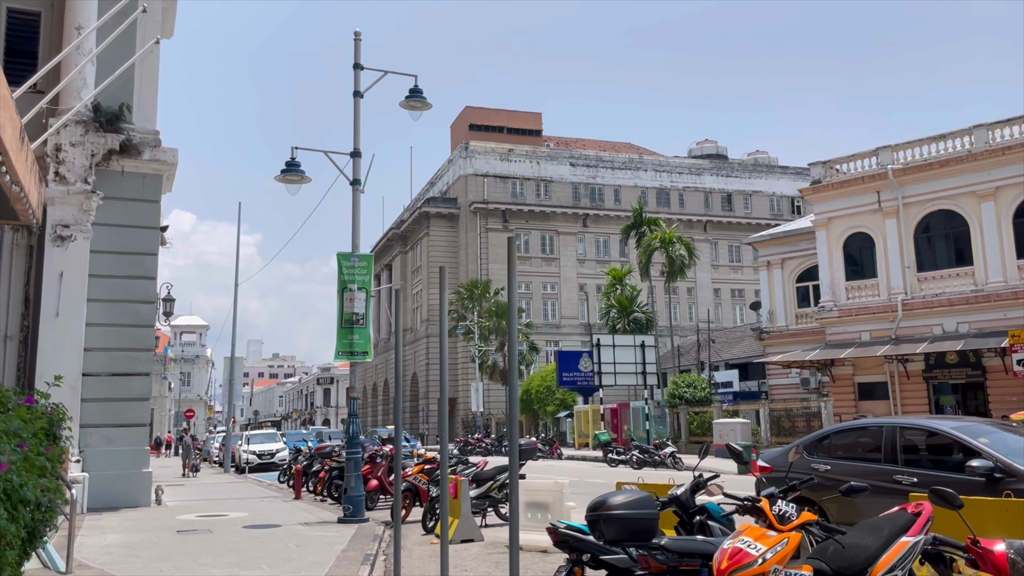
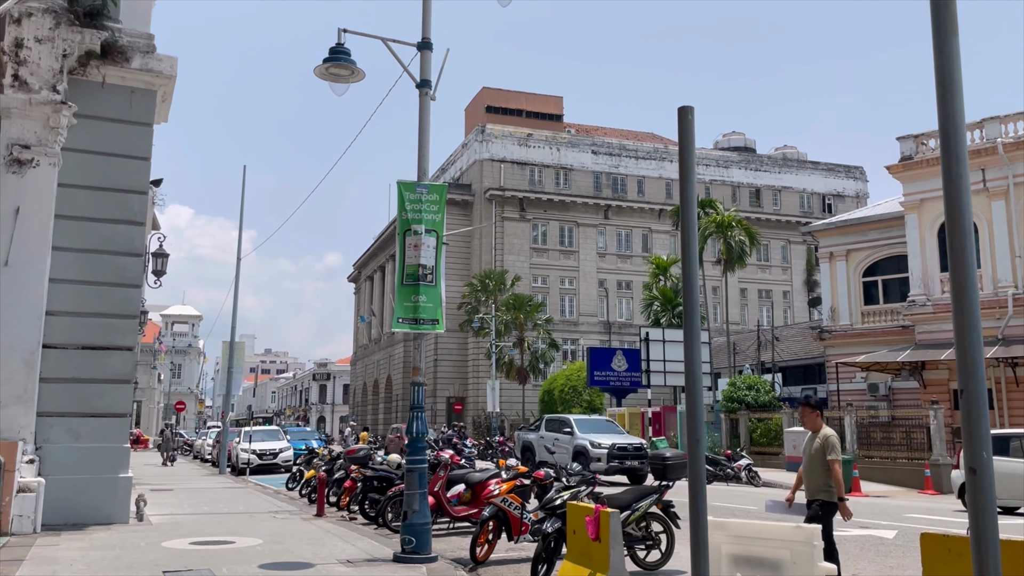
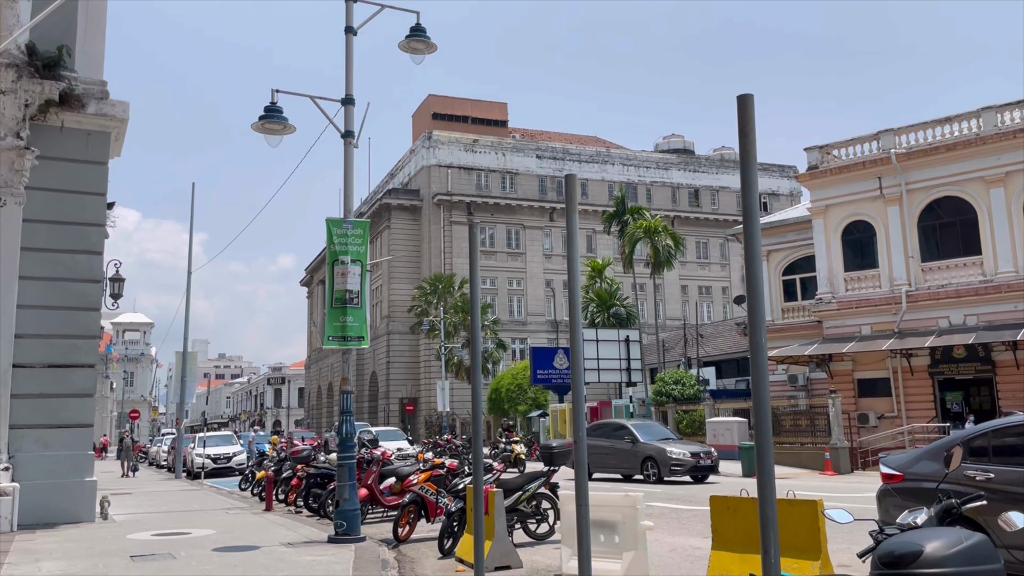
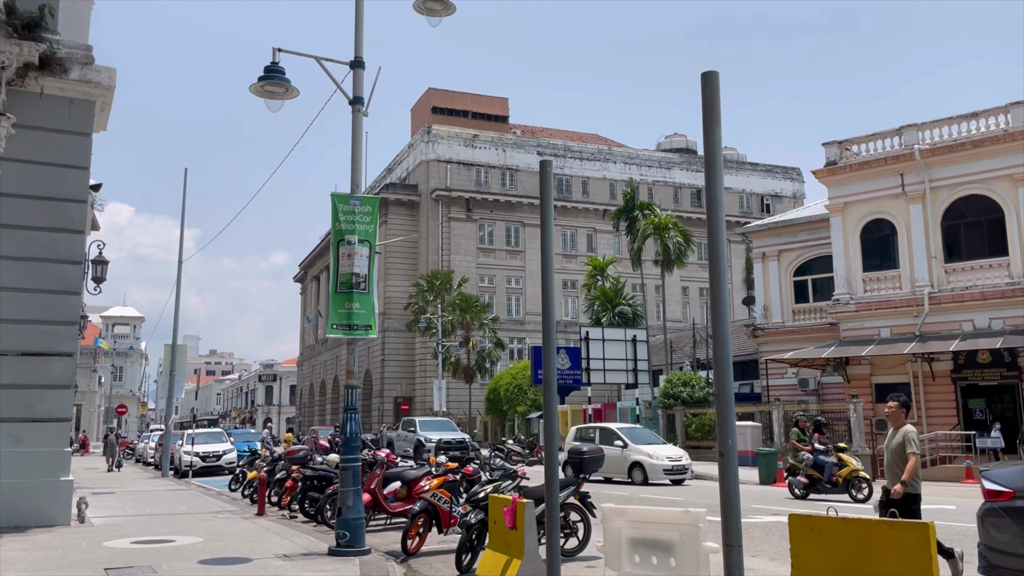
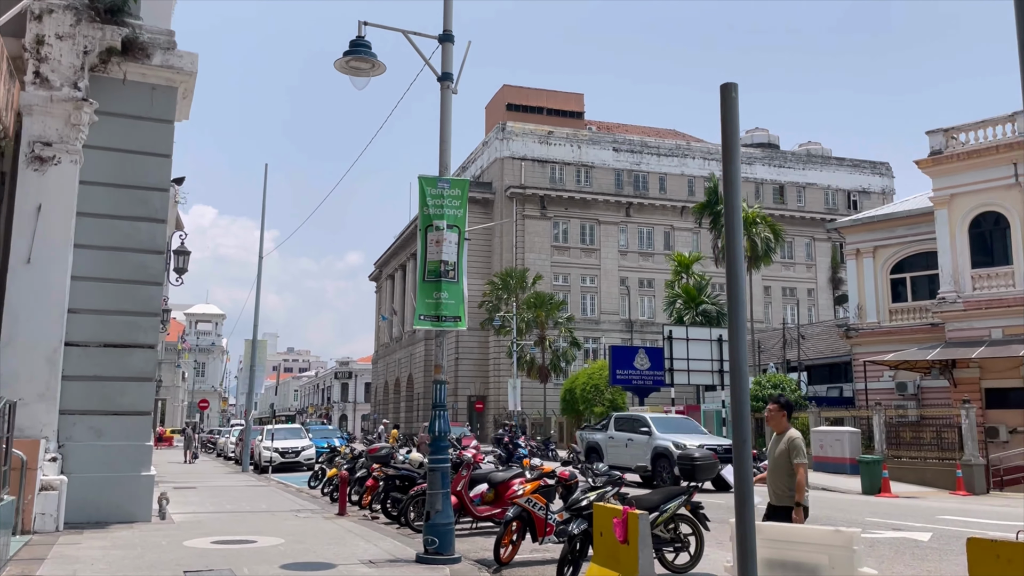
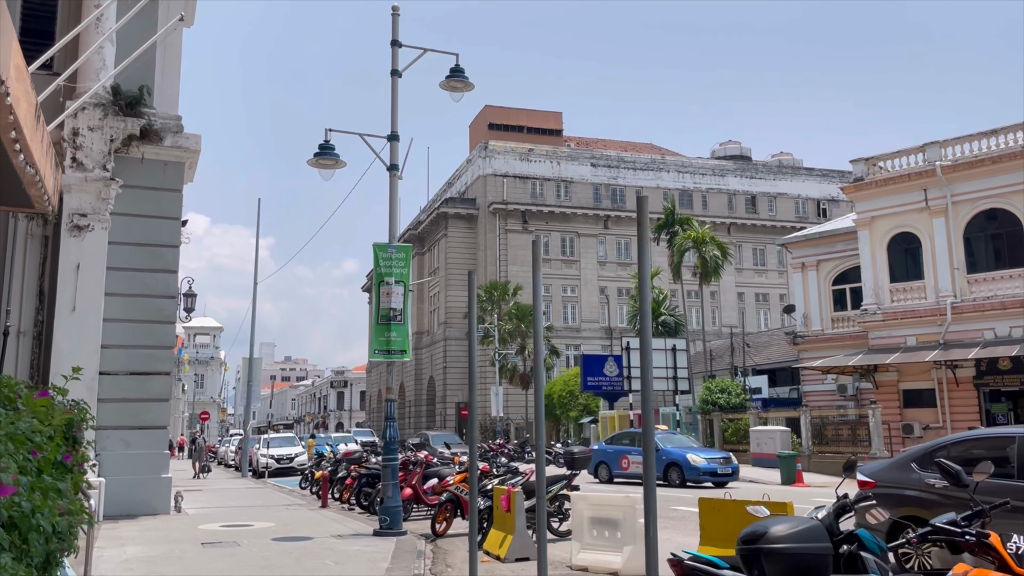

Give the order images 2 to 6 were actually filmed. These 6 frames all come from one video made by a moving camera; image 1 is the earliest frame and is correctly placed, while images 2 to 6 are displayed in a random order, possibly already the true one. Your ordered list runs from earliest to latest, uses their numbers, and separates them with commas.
6, 3, 4, 2, 5
